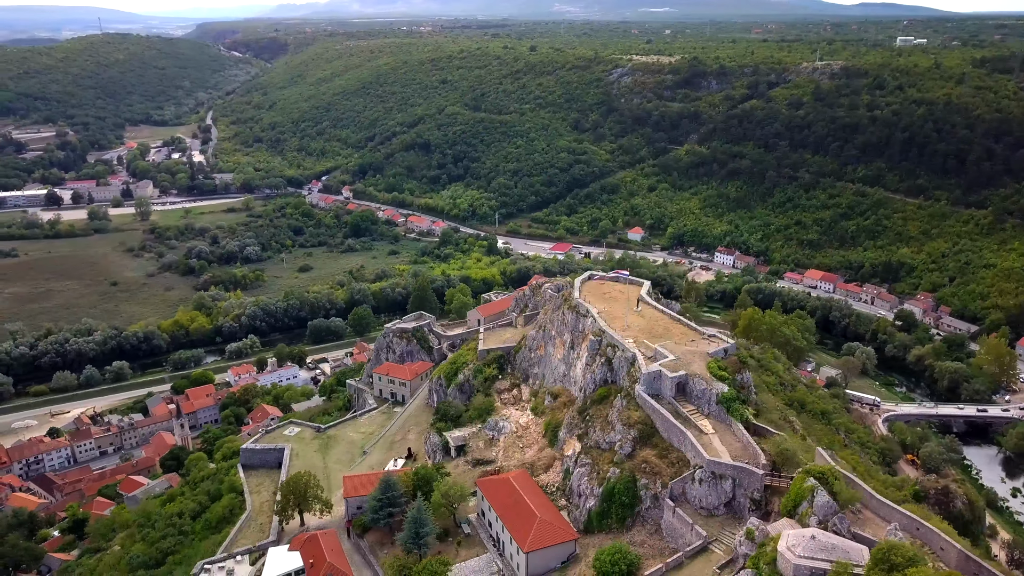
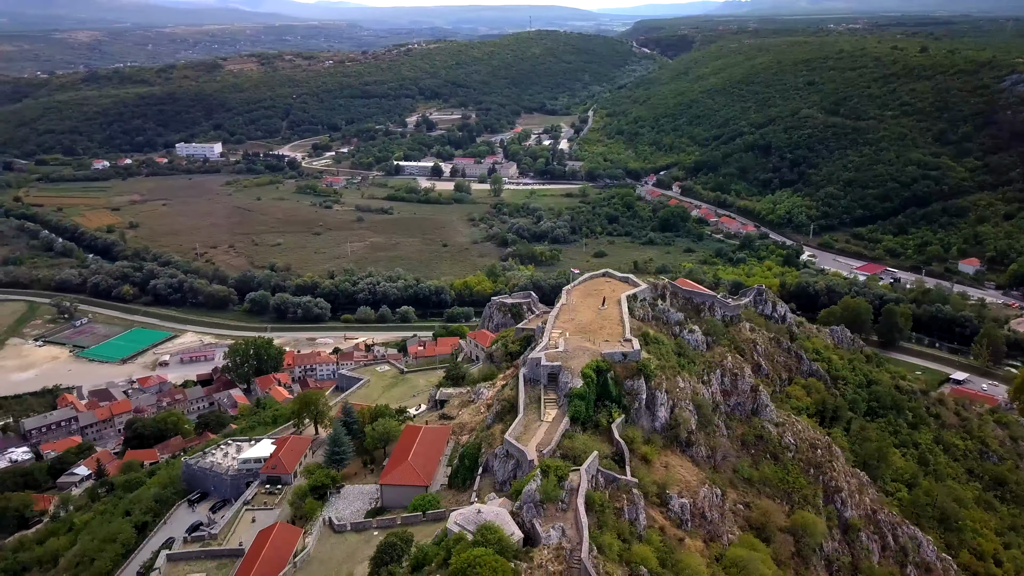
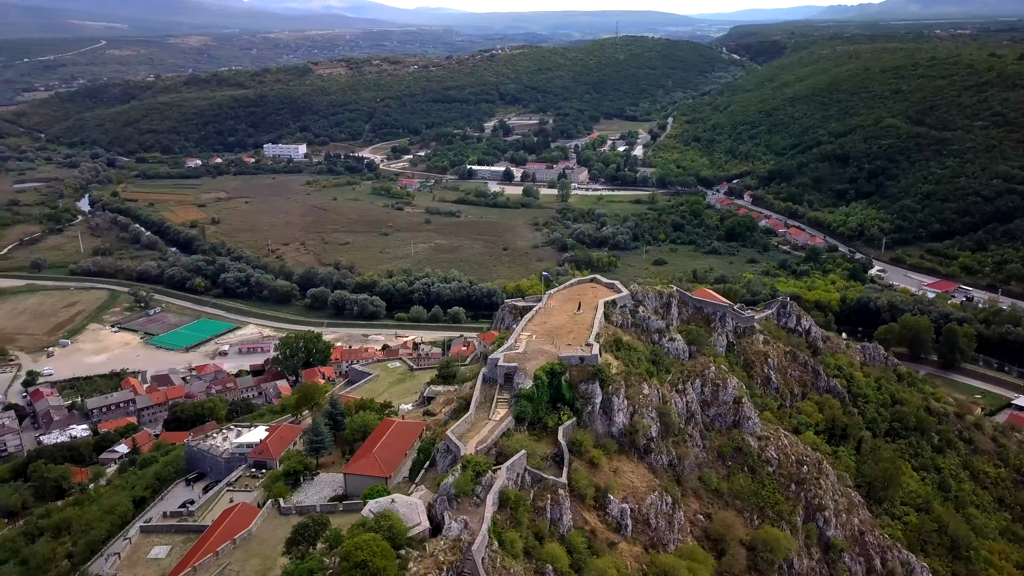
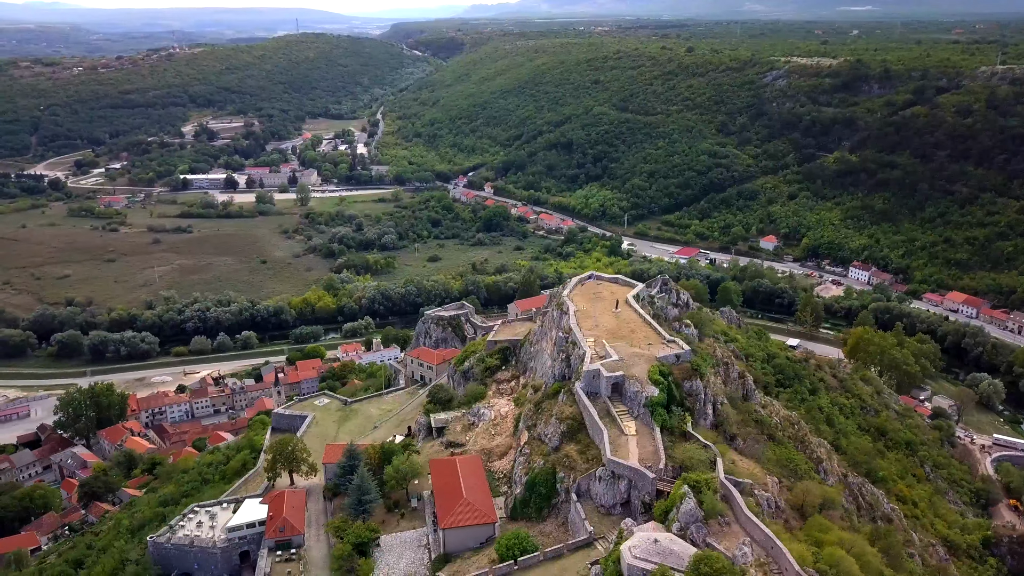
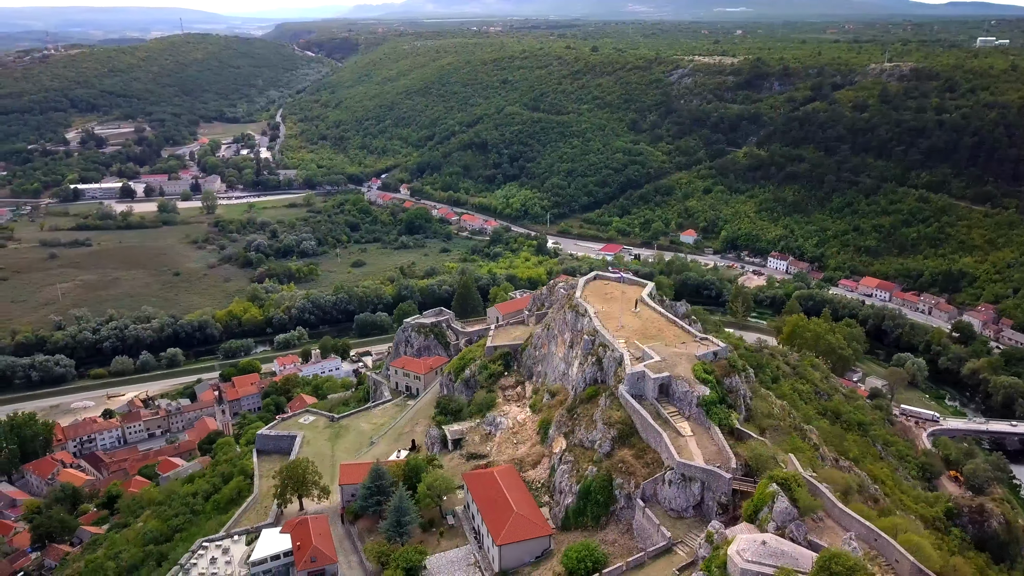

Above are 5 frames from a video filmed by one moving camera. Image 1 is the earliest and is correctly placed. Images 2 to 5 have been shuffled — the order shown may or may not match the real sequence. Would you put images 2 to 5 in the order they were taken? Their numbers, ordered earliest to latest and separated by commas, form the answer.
5, 4, 2, 3
